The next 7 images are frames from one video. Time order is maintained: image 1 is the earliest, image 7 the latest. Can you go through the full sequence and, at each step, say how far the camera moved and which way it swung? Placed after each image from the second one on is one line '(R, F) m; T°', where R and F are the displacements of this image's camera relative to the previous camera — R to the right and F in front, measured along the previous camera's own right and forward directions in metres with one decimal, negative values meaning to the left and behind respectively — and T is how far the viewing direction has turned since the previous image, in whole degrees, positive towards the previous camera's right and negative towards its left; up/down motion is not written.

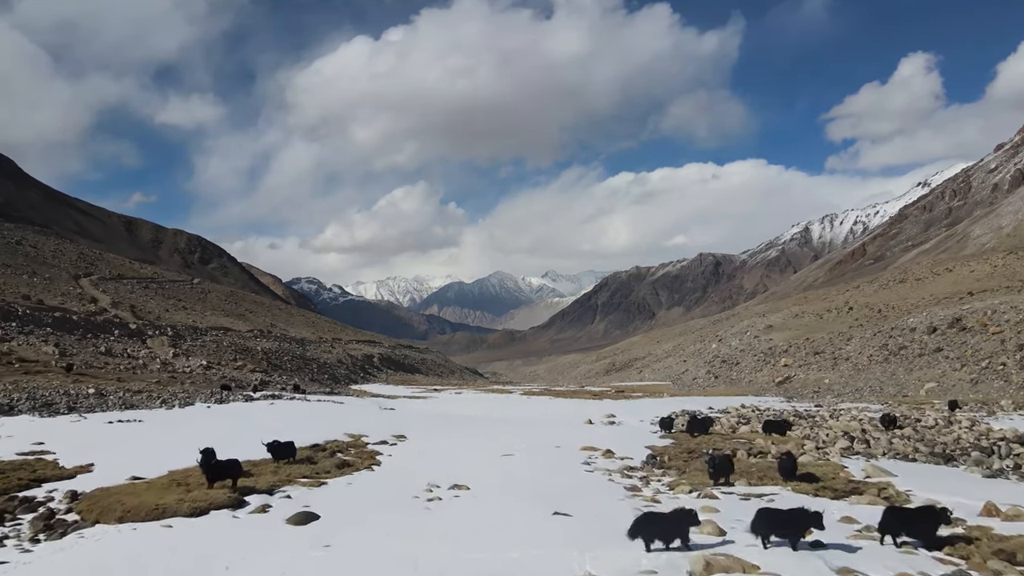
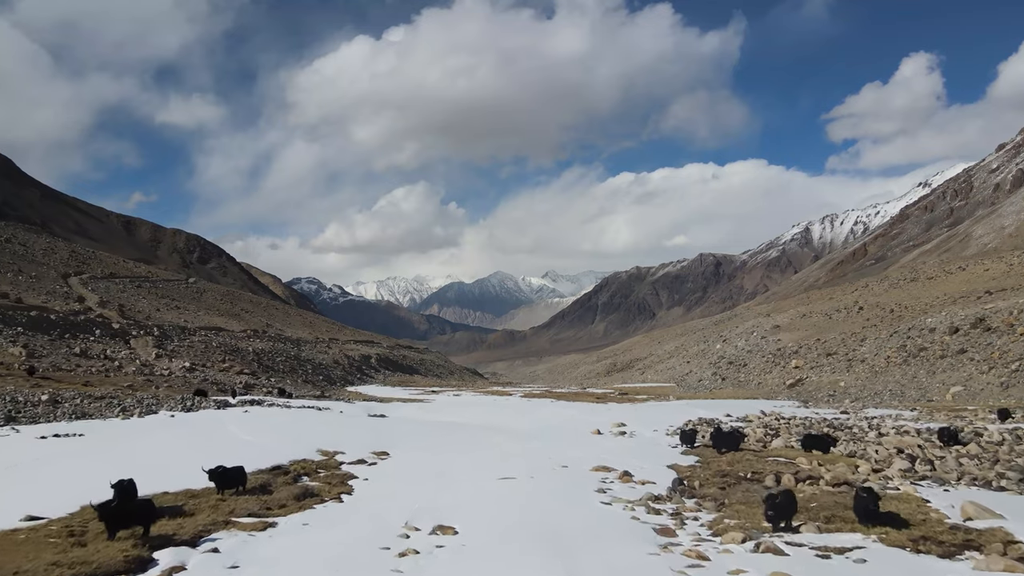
(0.0, +1.8) m; 0°
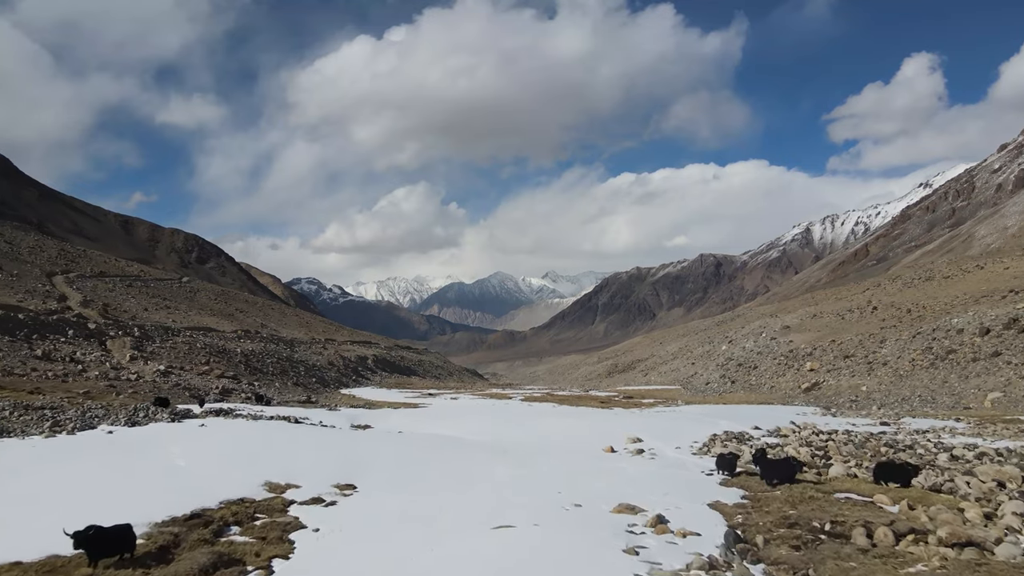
(0.0, +2.3) m; 0°
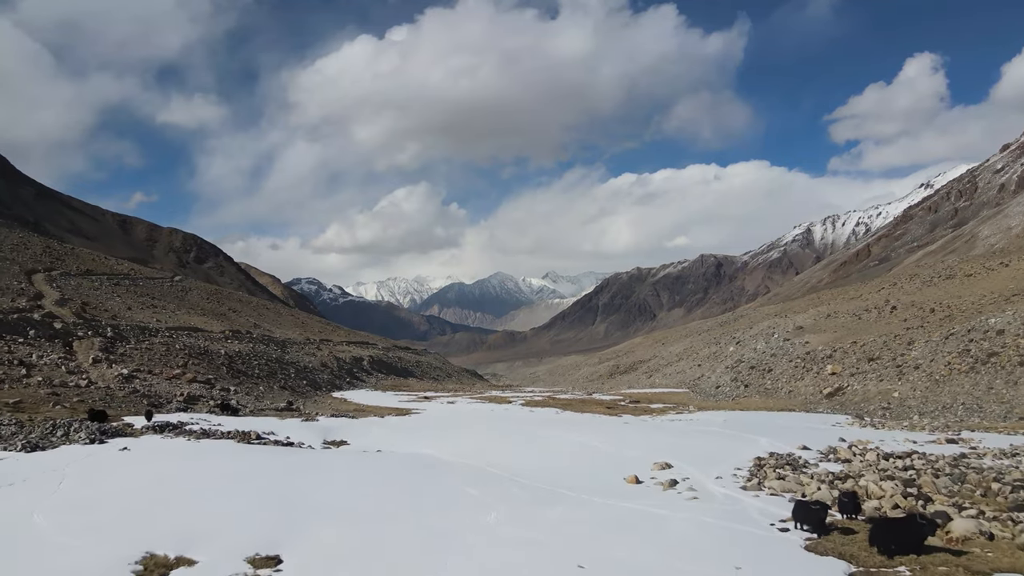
(0.0, +2.9) m; 0°
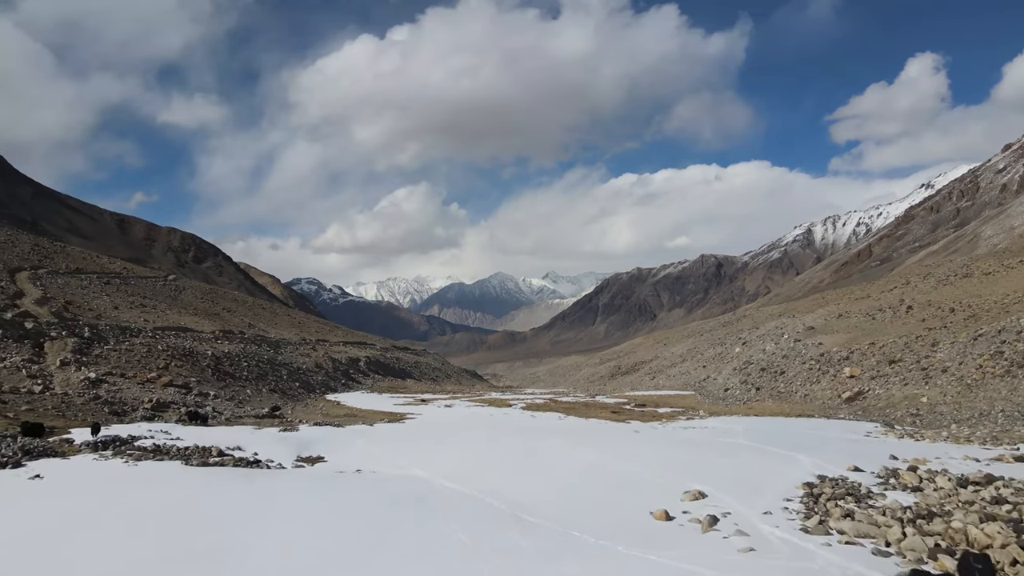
(0.0, +2.2) m; 0°
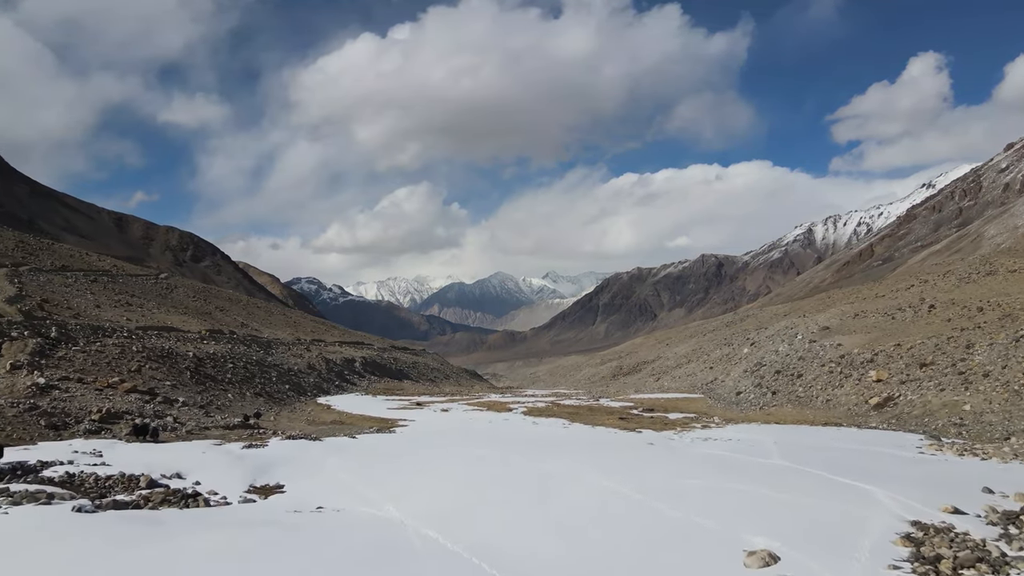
(0.0, +2.8) m; 0°
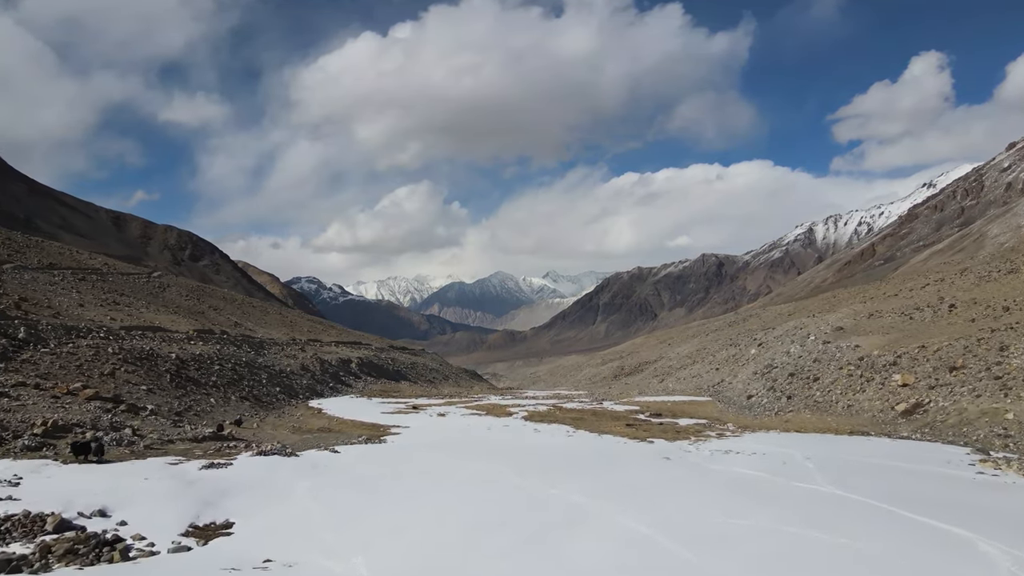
(0.0, +2.3) m; 0°
